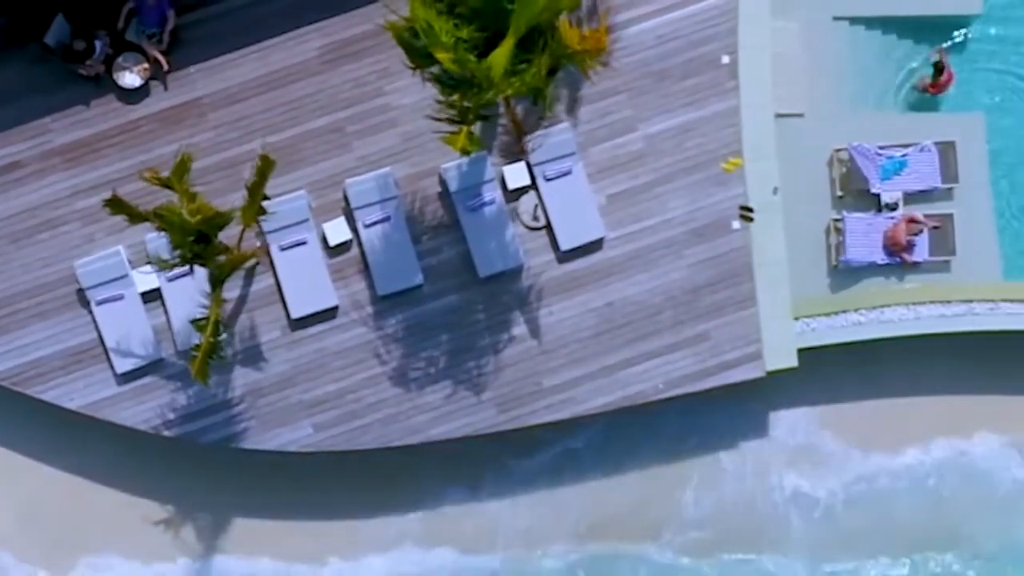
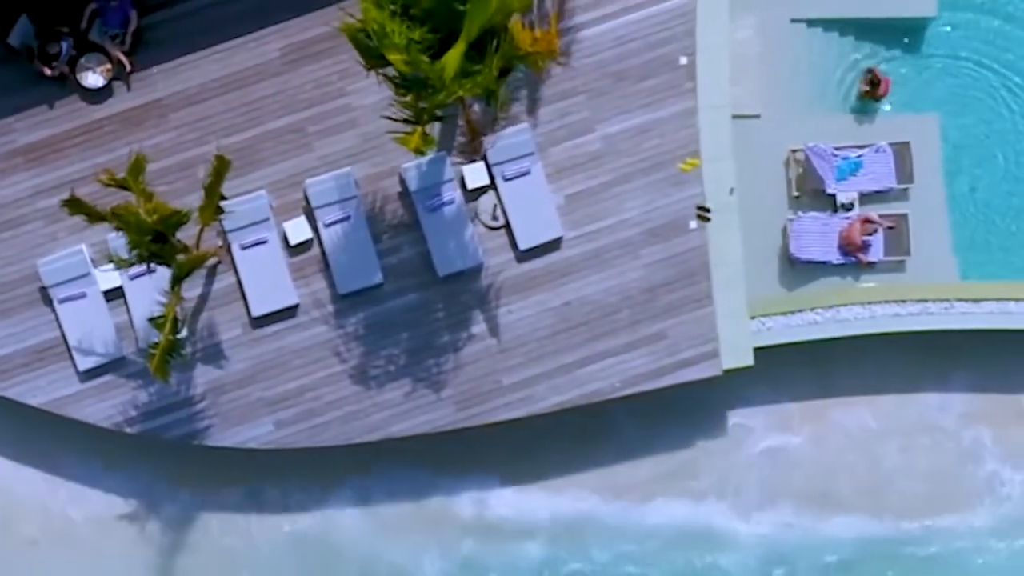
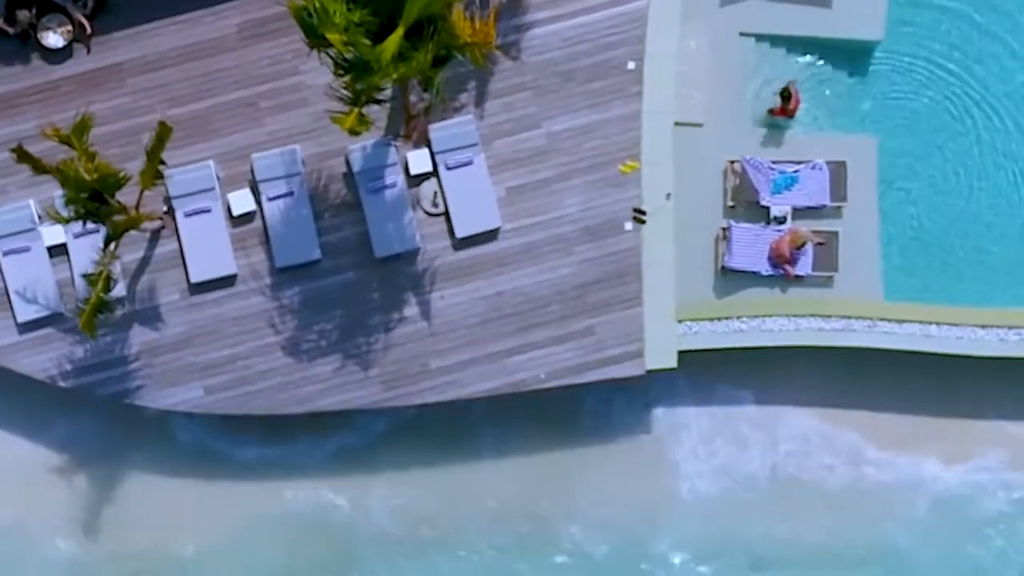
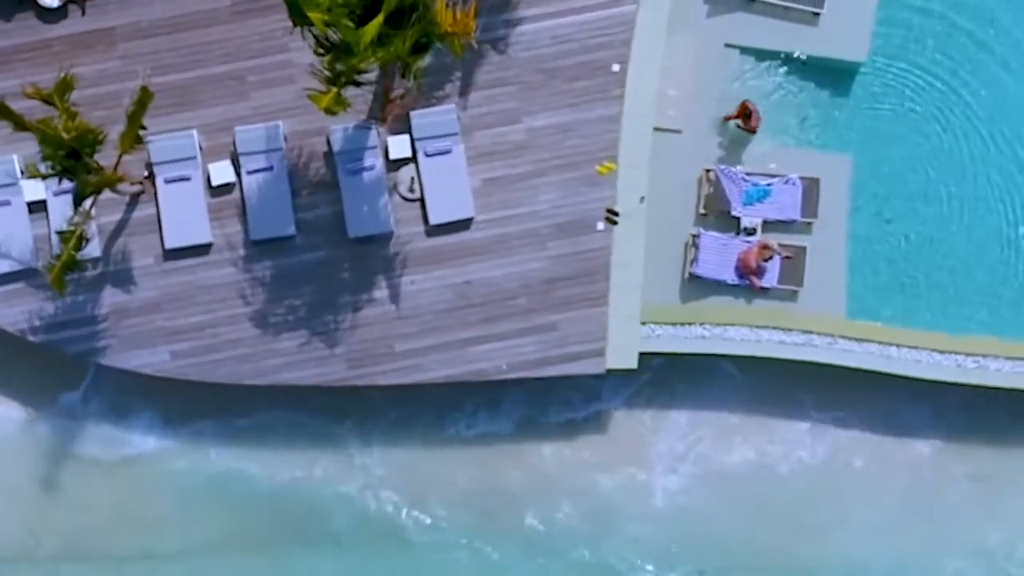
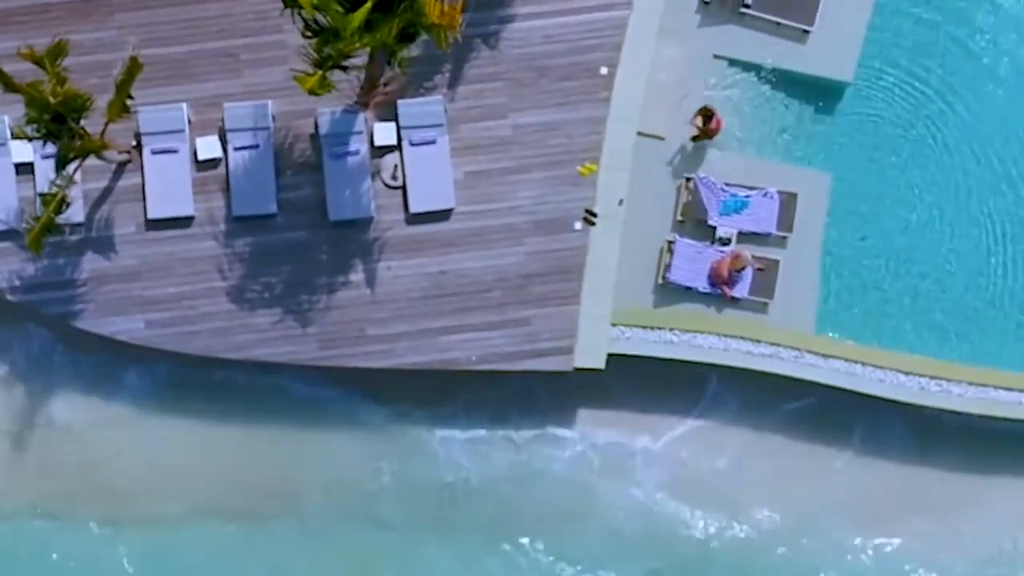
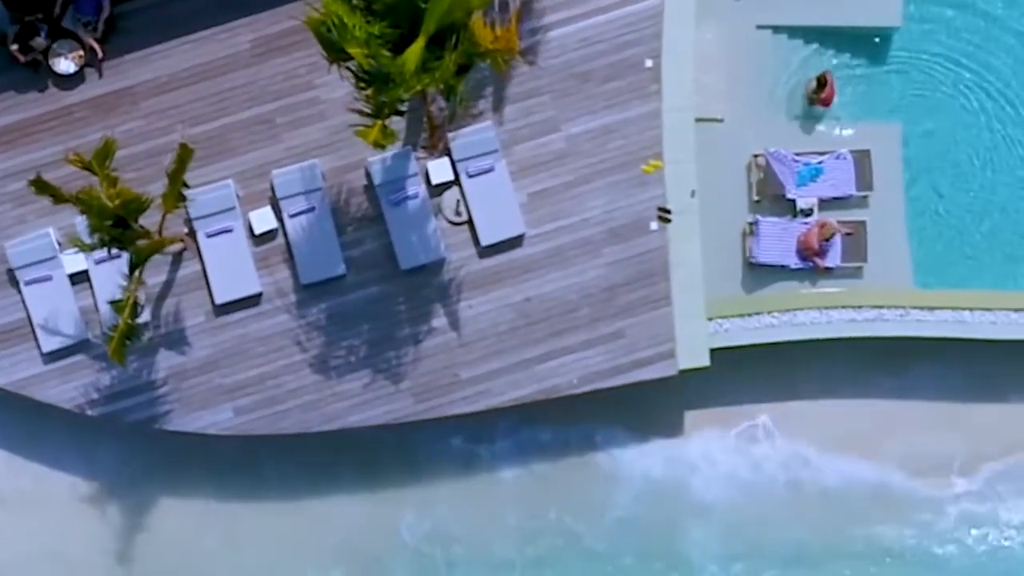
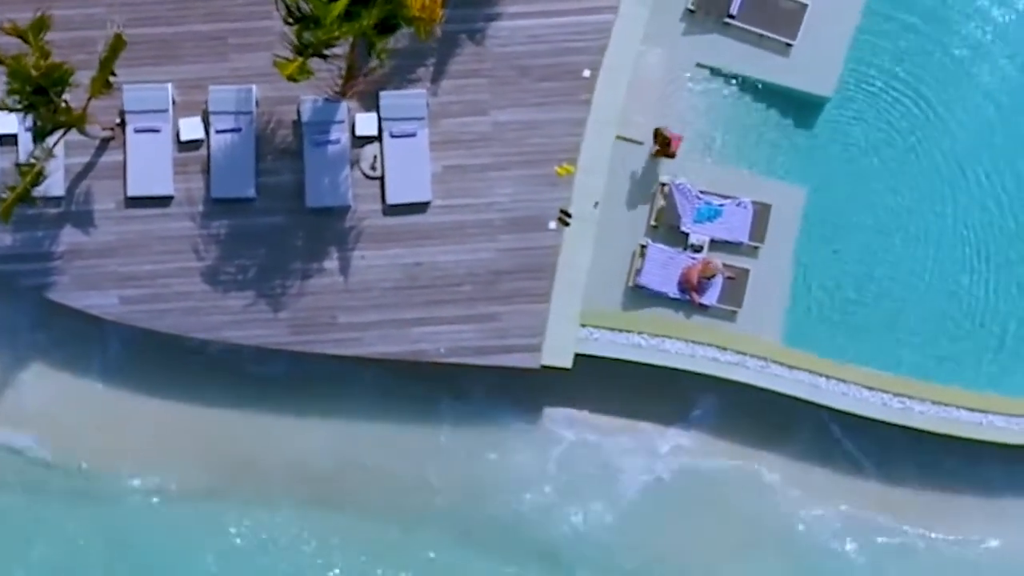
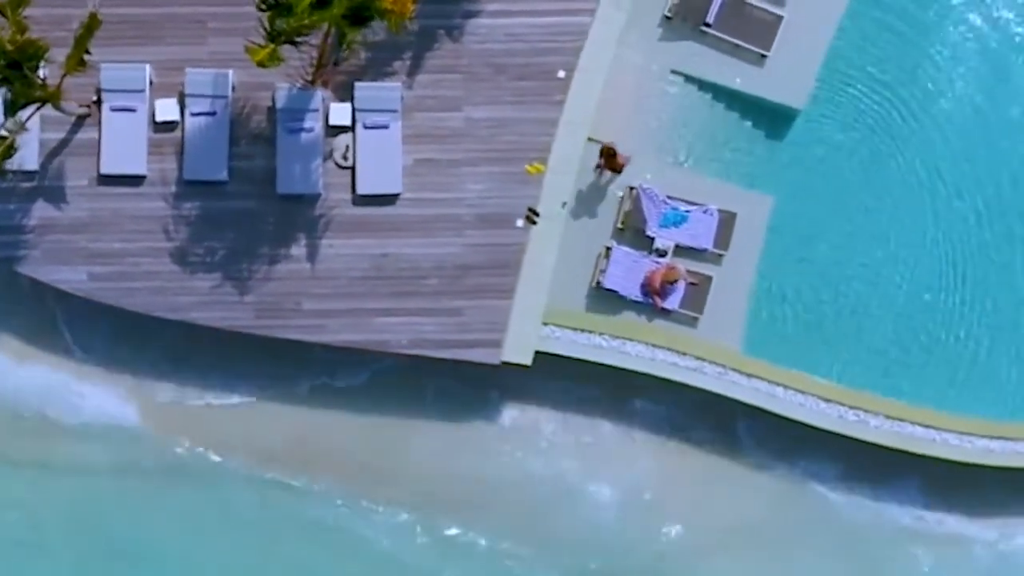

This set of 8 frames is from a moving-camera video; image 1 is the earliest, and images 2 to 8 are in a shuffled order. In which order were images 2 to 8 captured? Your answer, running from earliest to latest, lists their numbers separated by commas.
2, 6, 3, 4, 5, 7, 8
